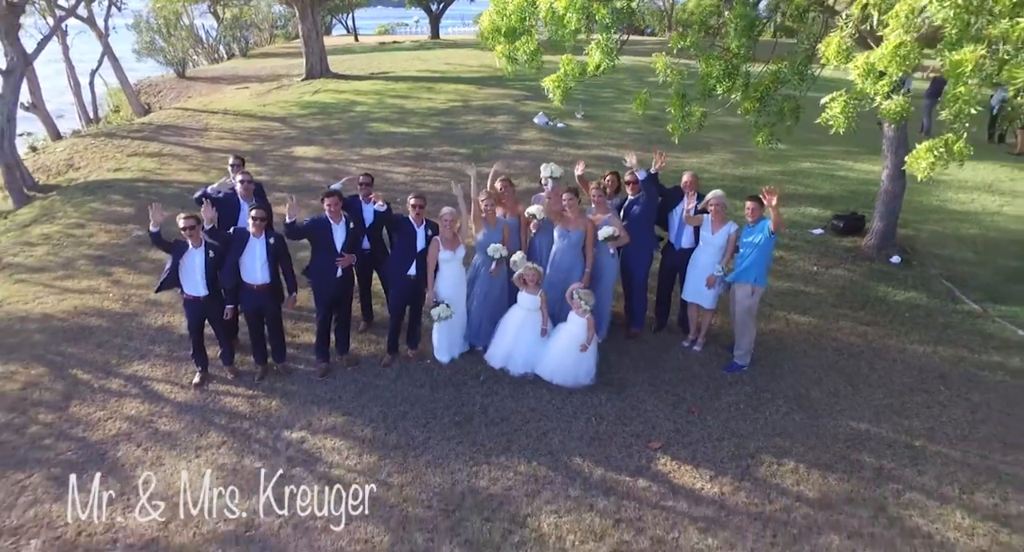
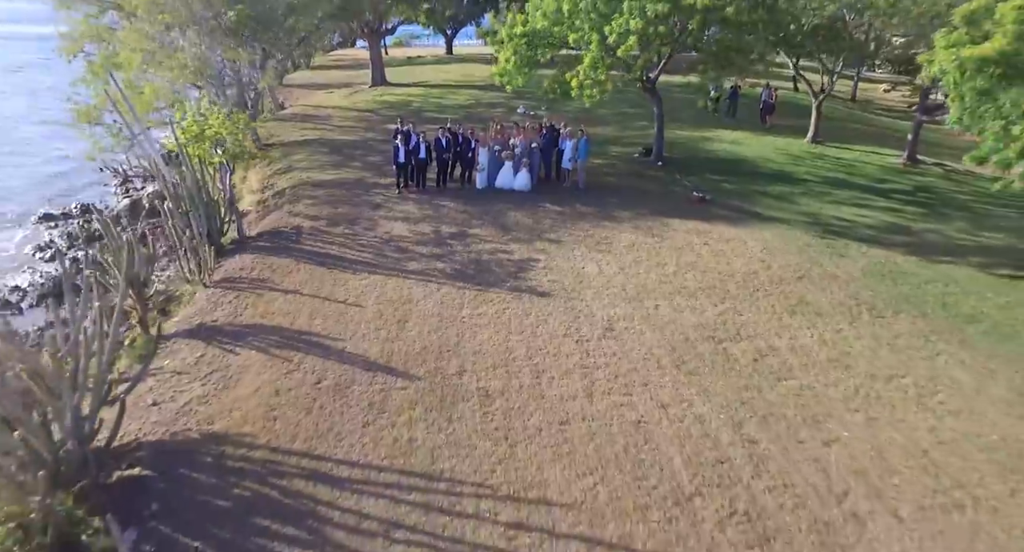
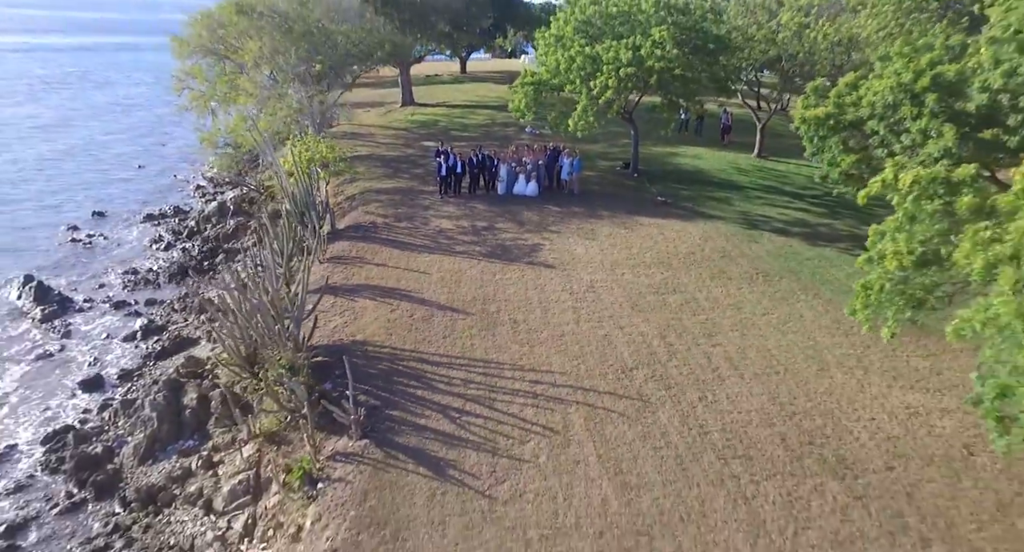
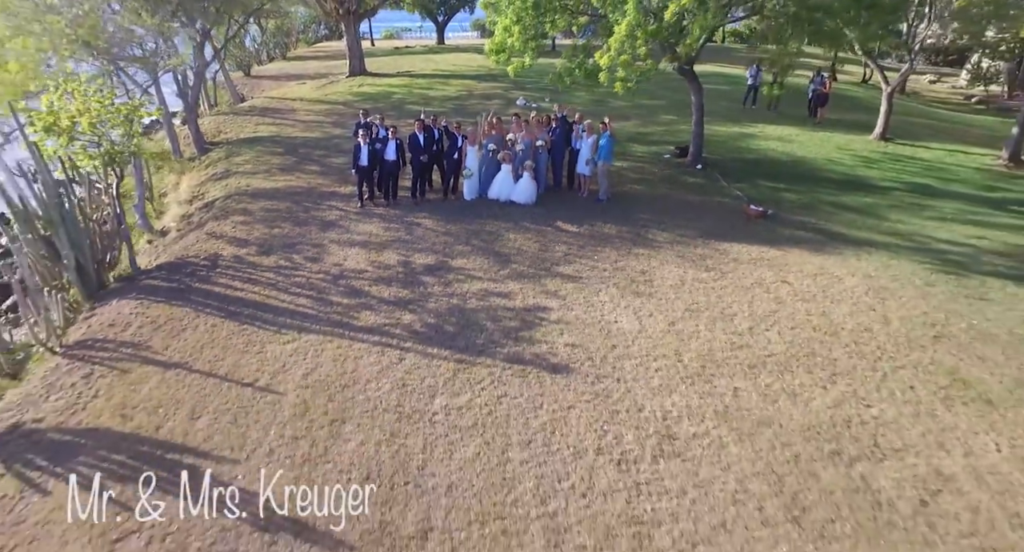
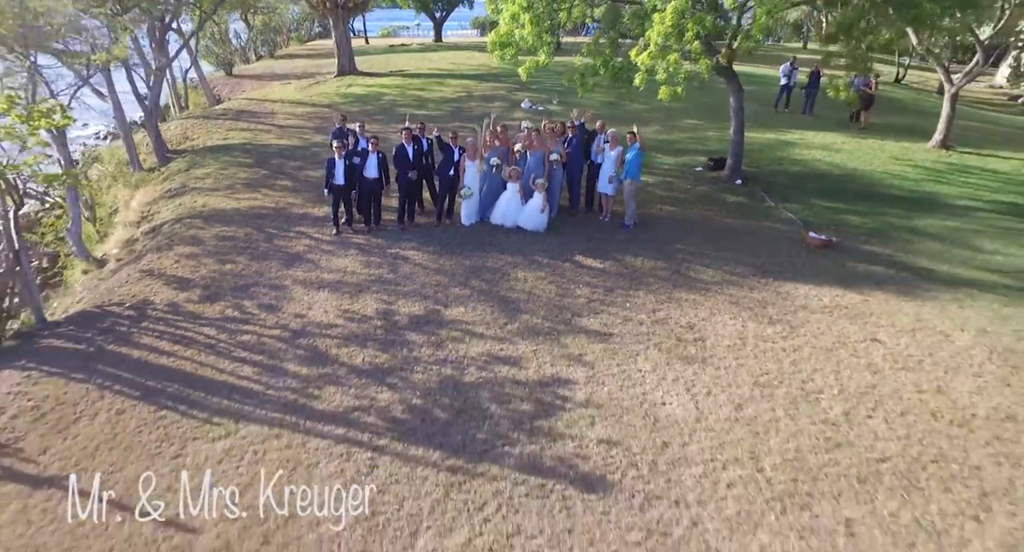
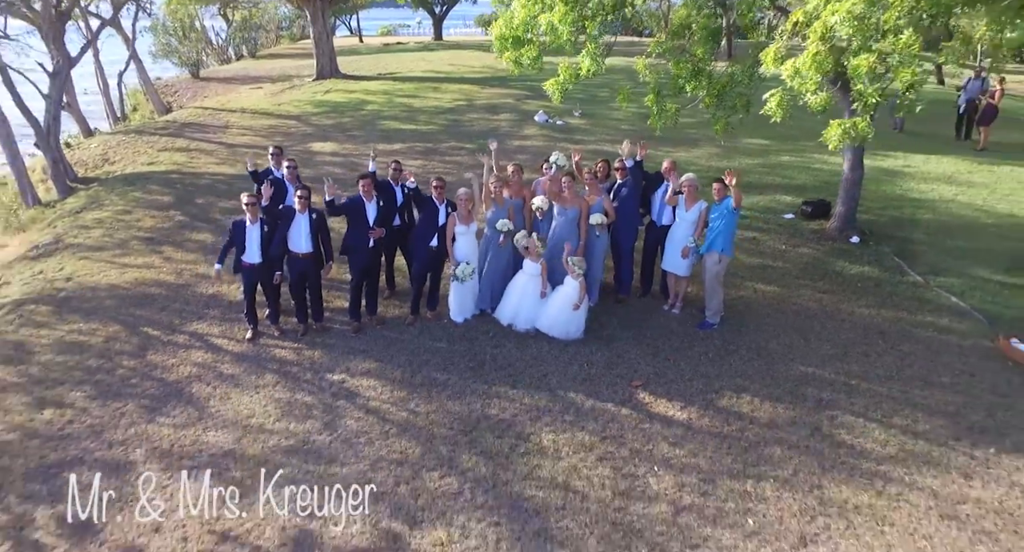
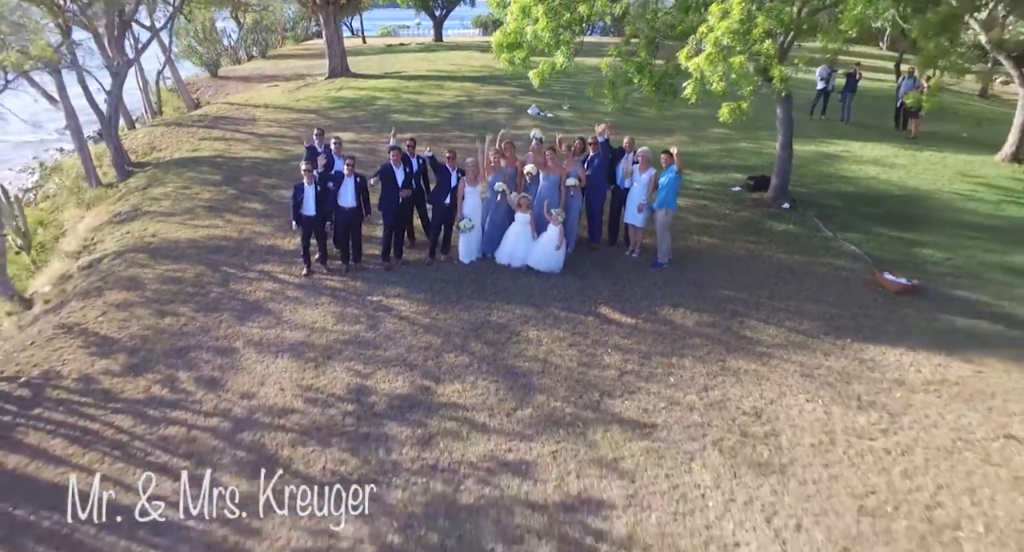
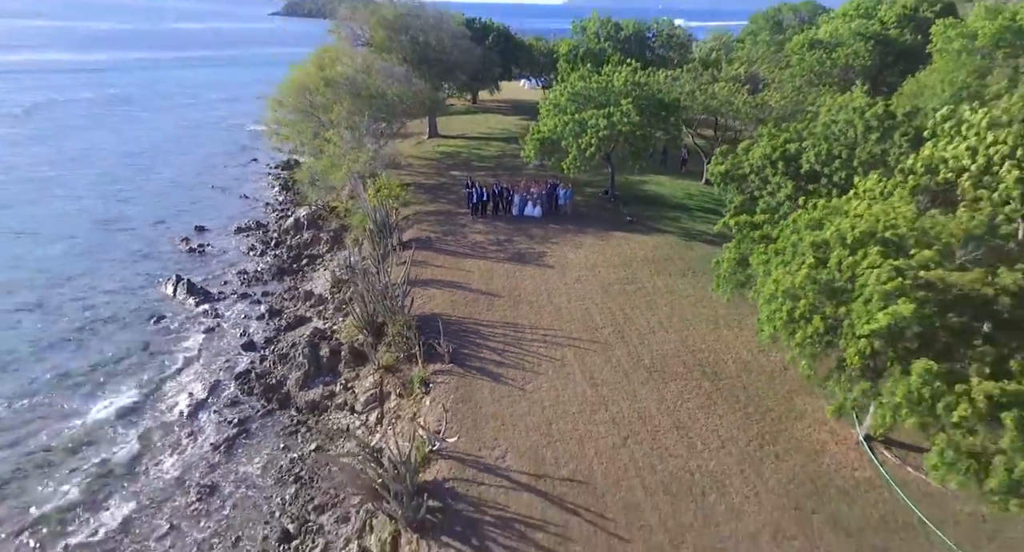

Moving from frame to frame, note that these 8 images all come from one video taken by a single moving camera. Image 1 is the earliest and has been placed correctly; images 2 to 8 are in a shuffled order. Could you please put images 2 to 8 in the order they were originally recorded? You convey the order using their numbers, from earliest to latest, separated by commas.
6, 7, 5, 4, 2, 3, 8
